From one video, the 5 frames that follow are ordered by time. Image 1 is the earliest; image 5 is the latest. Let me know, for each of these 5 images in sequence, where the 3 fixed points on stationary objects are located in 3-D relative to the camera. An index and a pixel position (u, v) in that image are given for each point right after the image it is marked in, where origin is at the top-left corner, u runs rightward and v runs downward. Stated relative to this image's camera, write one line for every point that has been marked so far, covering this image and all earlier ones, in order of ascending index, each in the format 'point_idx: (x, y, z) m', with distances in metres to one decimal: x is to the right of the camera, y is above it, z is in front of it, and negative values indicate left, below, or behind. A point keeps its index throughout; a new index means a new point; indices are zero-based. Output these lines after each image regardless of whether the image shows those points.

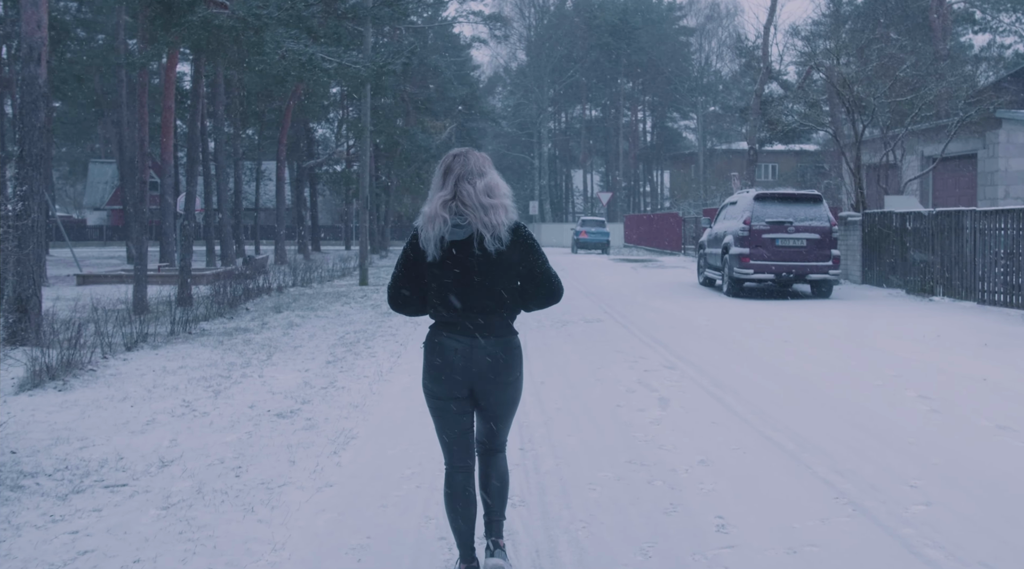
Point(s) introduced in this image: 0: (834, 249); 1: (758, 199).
0: (+5.8, +0.6, +17.9) m
1: (+4.5, +1.6, +18.2) m
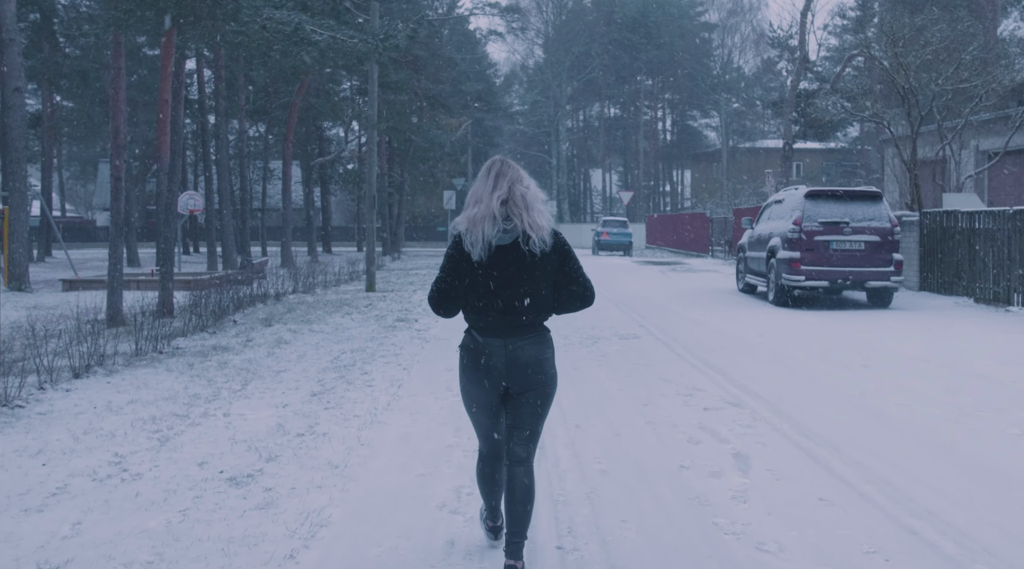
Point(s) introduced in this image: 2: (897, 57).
0: (+6.1, +0.5, +15.9) m
1: (+4.8, +1.4, +16.2) m
2: (+7.4, +4.4, +19.1) m
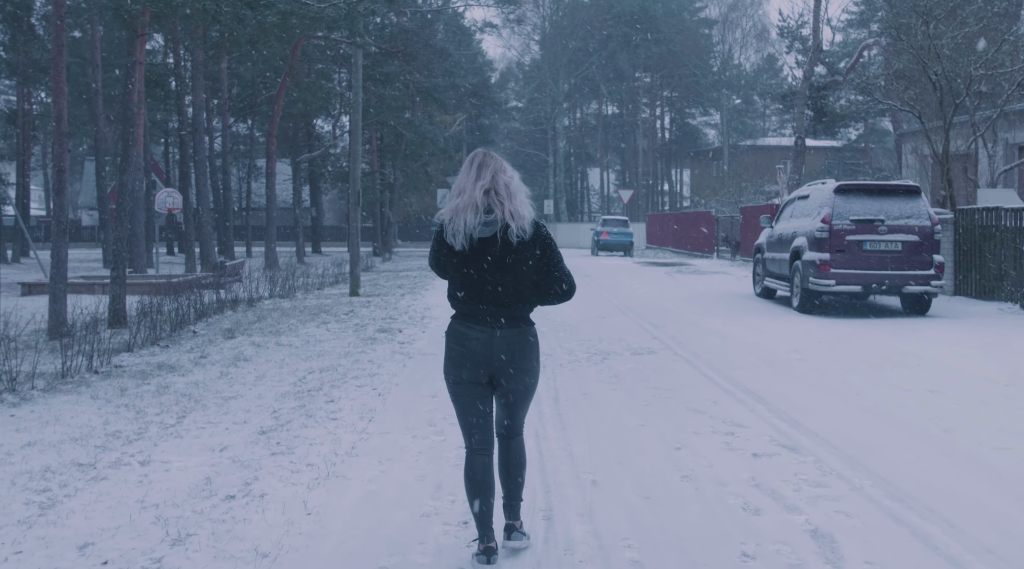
0: (+6.0, +0.4, +14.2) m
1: (+4.8, +1.4, +14.5) m
2: (+7.3, +4.3, +17.5) m
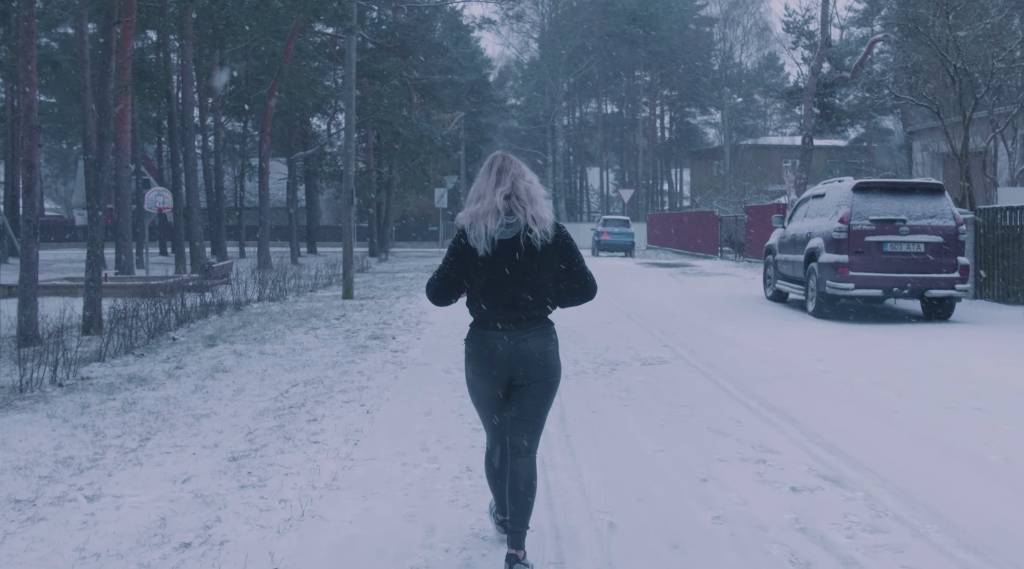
0: (+6.1, +0.4, +13.5) m
1: (+4.8, +1.3, +13.7) m
2: (+7.3, +4.2, +16.7) m
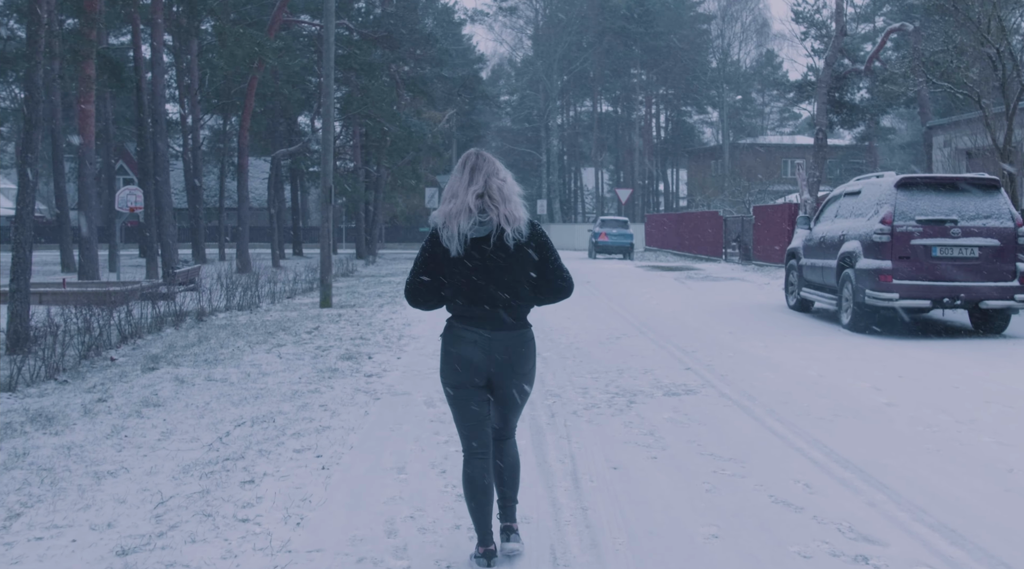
0: (+6.0, +0.3, +11.8) m
1: (+4.7, +1.2, +12.0) m
2: (+7.3, +4.1, +15.0) m
